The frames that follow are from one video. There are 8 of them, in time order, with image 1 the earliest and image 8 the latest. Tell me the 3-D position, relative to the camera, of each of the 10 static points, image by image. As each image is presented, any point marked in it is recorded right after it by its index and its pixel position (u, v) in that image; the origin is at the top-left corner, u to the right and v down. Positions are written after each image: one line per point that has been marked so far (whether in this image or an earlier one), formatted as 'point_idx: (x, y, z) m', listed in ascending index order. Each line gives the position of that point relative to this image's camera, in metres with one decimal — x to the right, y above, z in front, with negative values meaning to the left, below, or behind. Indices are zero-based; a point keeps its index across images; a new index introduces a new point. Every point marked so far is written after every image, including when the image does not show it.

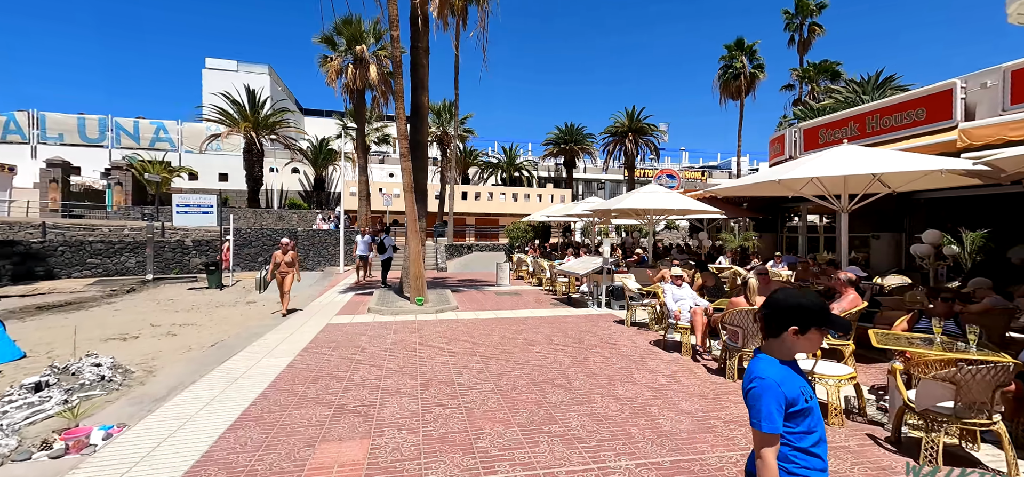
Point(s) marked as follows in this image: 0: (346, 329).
0: (-2.9, -1.6, +7.9) m
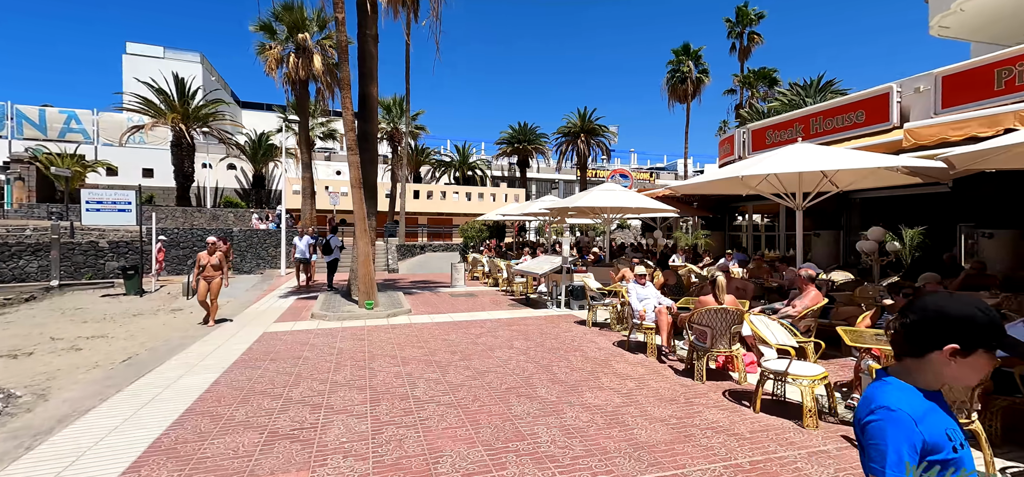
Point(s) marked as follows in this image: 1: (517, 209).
0: (-3.6, -1.6, +7.2) m
1: (+0.2, +1.1, +17.3) m
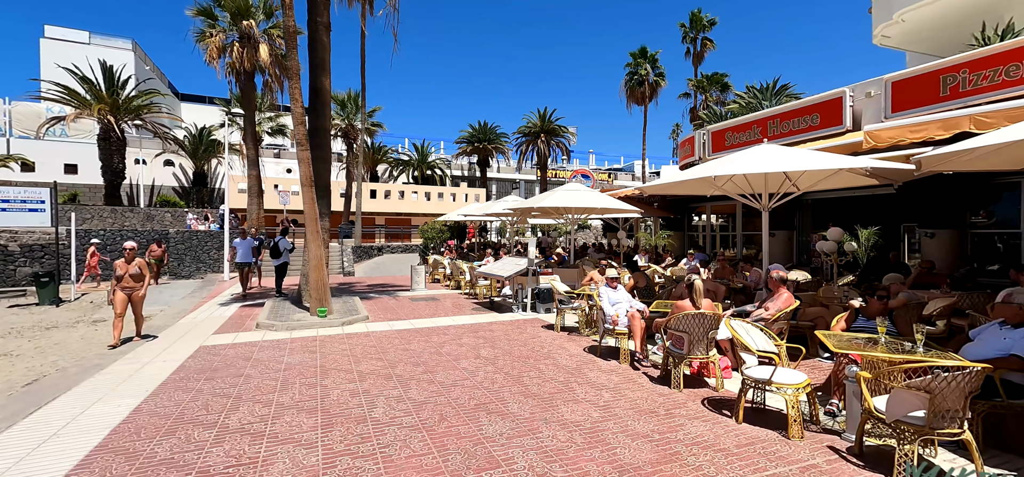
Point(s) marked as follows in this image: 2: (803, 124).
0: (-4.1, -1.6, +6.5) m
1: (-1.2, +1.1, +16.9) m
2: (+6.4, +2.5, +9.9) m
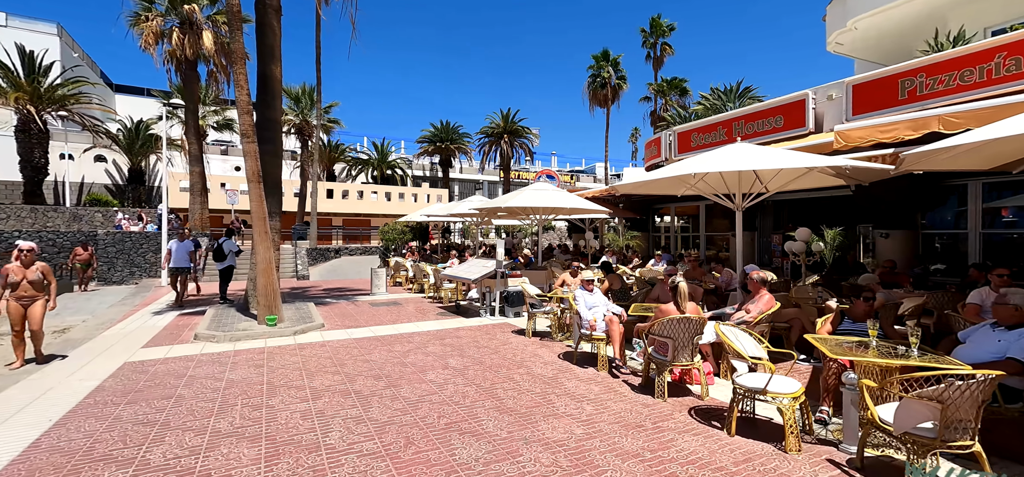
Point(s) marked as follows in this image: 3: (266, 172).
0: (-4.5, -1.6, +5.7) m
1: (-2.5, +1.0, +16.3) m
2: (+5.6, +2.5, +10.0) m
3: (-5.3, +1.5, +9.7) m
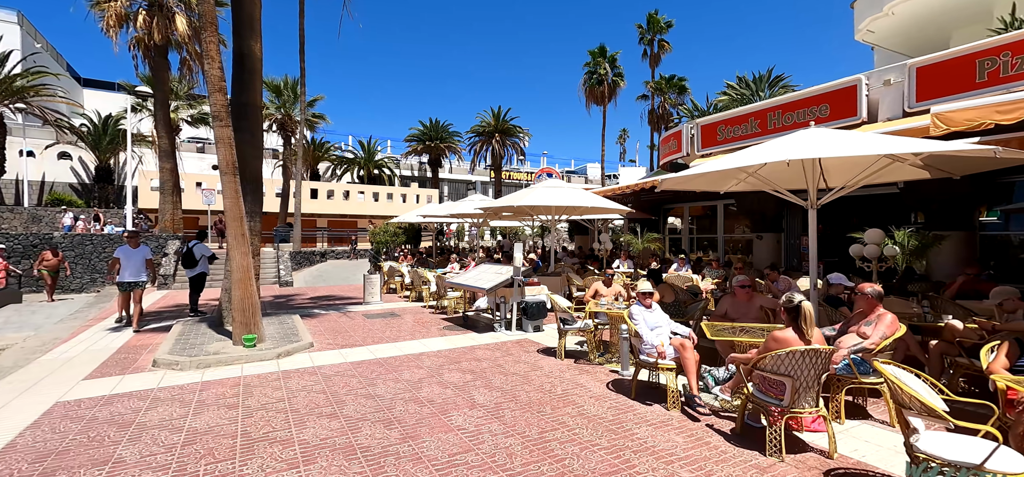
0: (-4.0, -1.7, +4.4) m
1: (-2.4, +1.0, +15.1) m
2: (+5.9, +2.4, +9.0) m
3: (-5.0, +1.4, +8.4) m
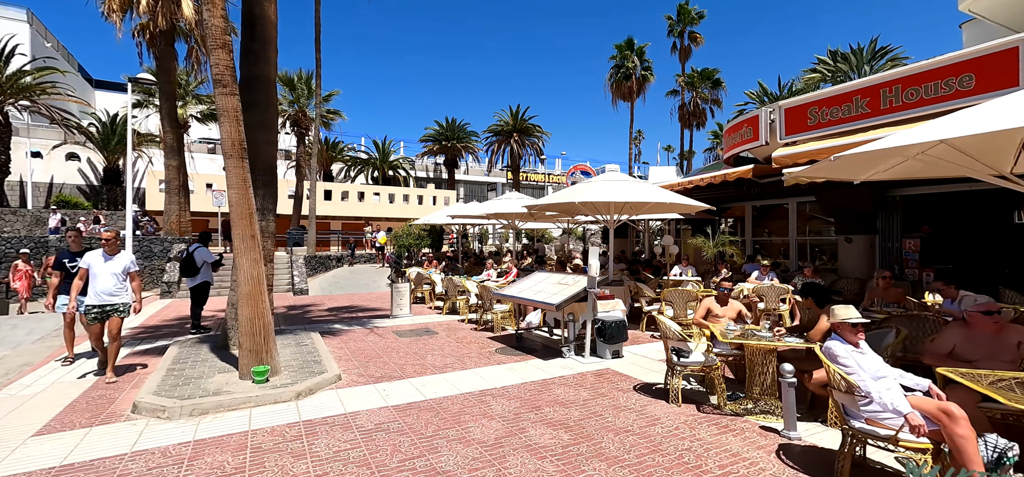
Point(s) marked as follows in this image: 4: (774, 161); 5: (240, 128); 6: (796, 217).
0: (-3.1, -1.7, +2.8) m
1: (-1.2, +0.9, +13.5) m
2: (+7.0, +2.4, +7.3) m
3: (-4.0, +1.3, +6.9) m
4: (+5.6, +1.7, +9.7) m
5: (-3.1, +1.2, +5.2) m
6: (+7.6, +0.6, +12.0) m
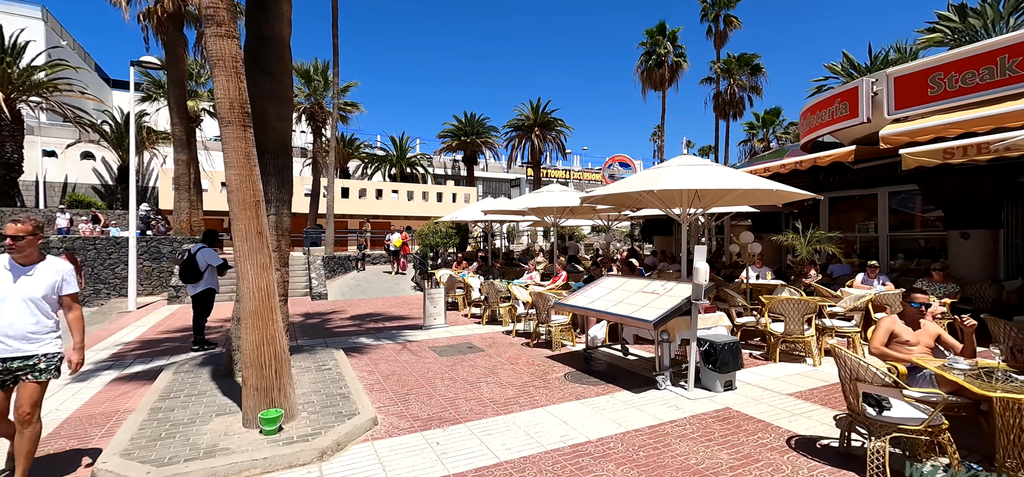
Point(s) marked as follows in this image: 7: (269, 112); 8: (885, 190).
0: (-2.3, -1.7, +1.5) m
1: (-0.1, +0.9, +12.1) m
2: (+7.9, +2.5, +5.6) m
3: (-3.1, +1.4, +5.5) m
4: (+6.6, +1.8, +8.1) m
5: (-2.3, +1.2, +3.8) m
6: (+8.6, +0.7, +10.3) m
7: (-3.0, +1.5, +5.6) m
8: (+8.5, +1.1, +10.3) m
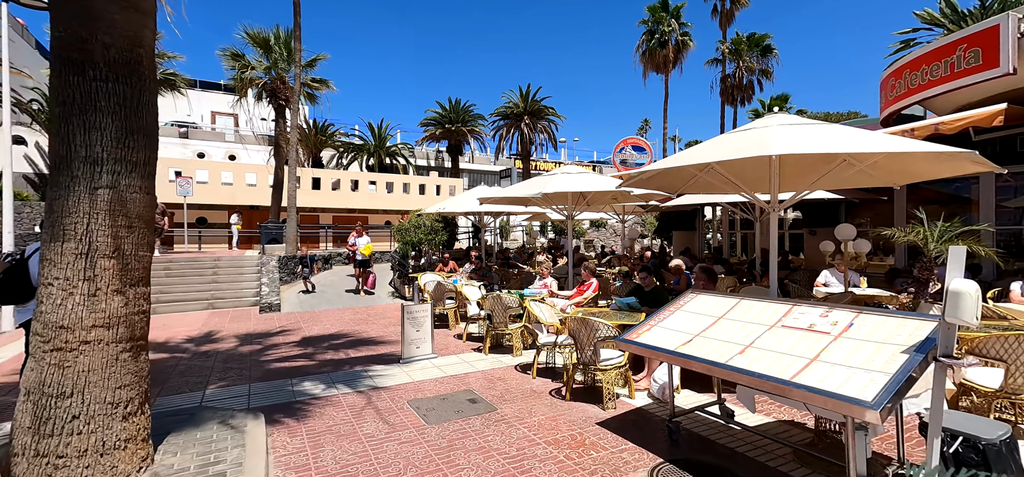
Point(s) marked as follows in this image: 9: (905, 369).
0: (-1.8, -1.7, -1.1) m
1: (0.0, +1.0, +9.5) m
2: (+8.2, +2.5, +3.4) m
3: (-2.7, +1.4, +2.9) m
4: (+6.8, +1.8, +5.8) m
5: (-1.9, +1.3, +1.2) m
6: (+8.7, +0.8, +8.1) m
7: (-2.7, +1.6, +3.0) m
8: (+8.6, +1.2, +8.0) m
9: (+2.1, -0.6, +2.4) m
